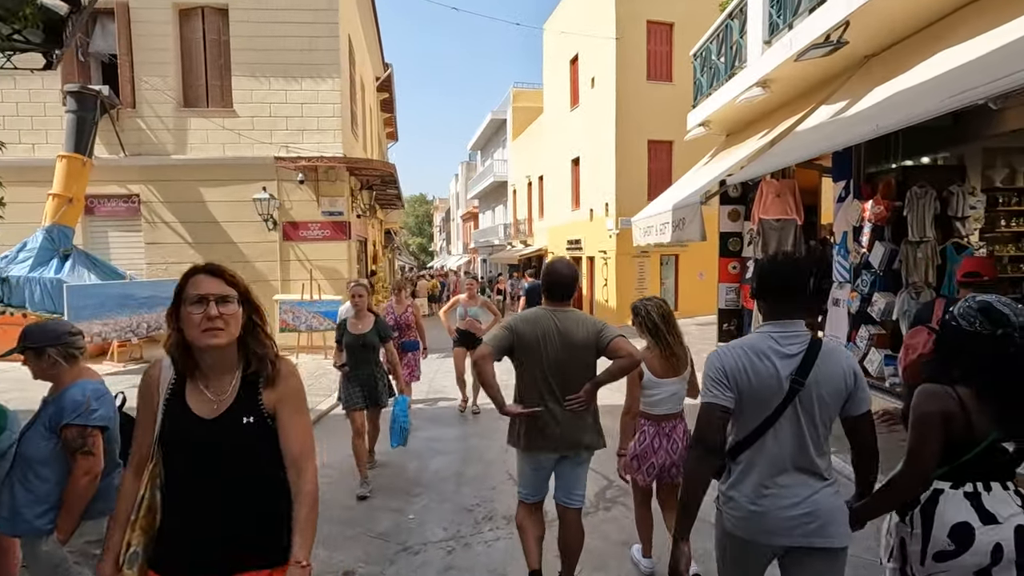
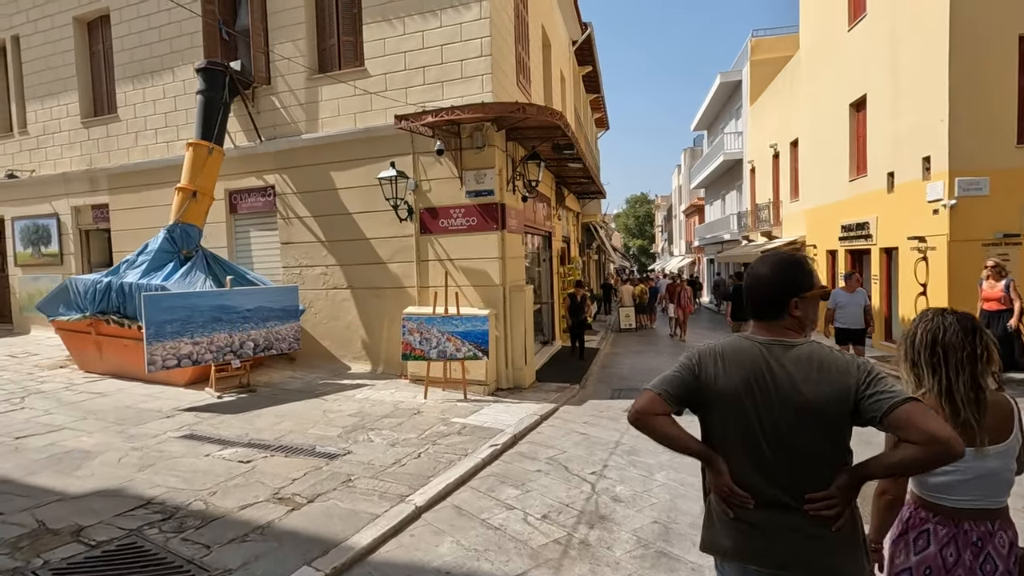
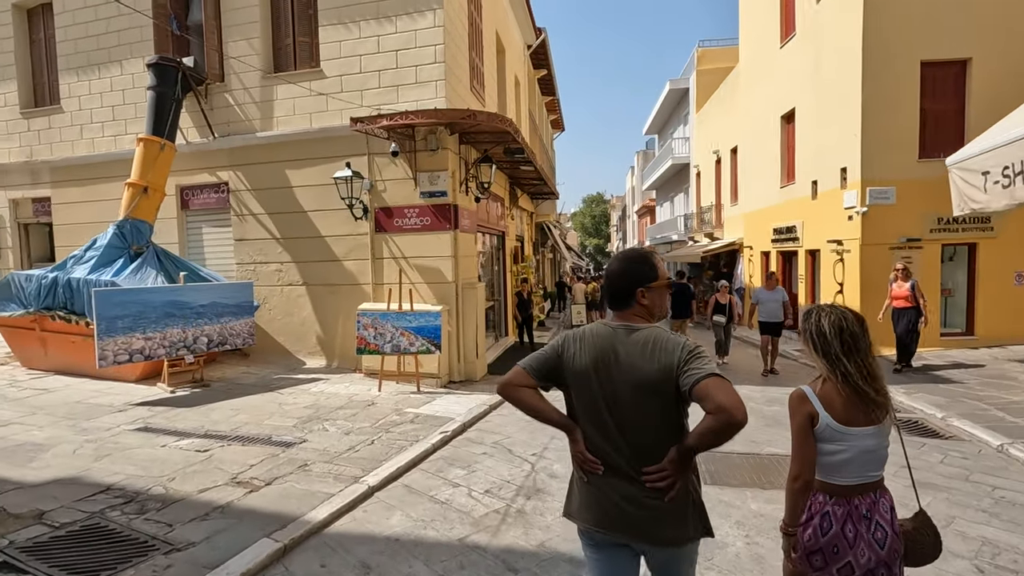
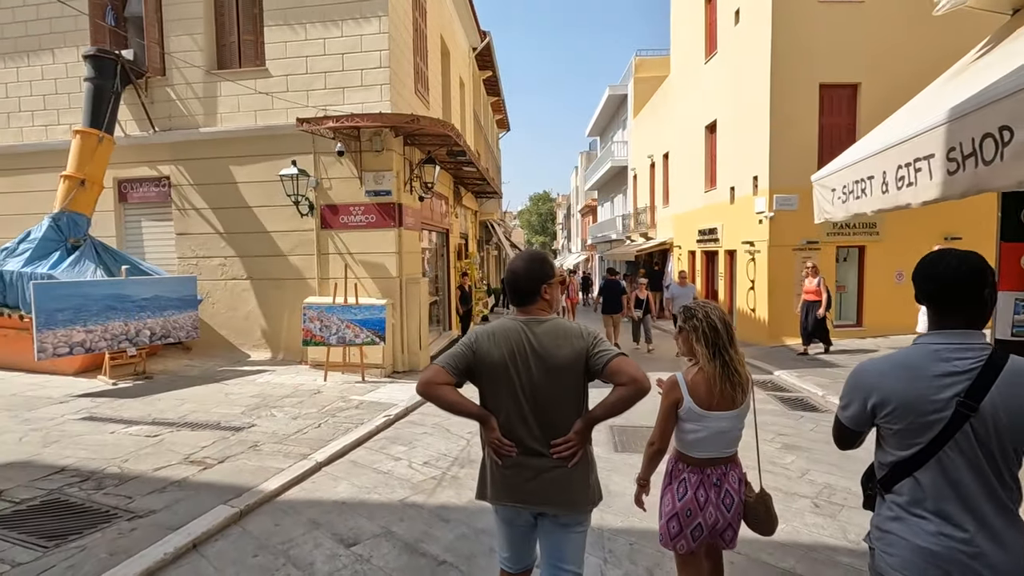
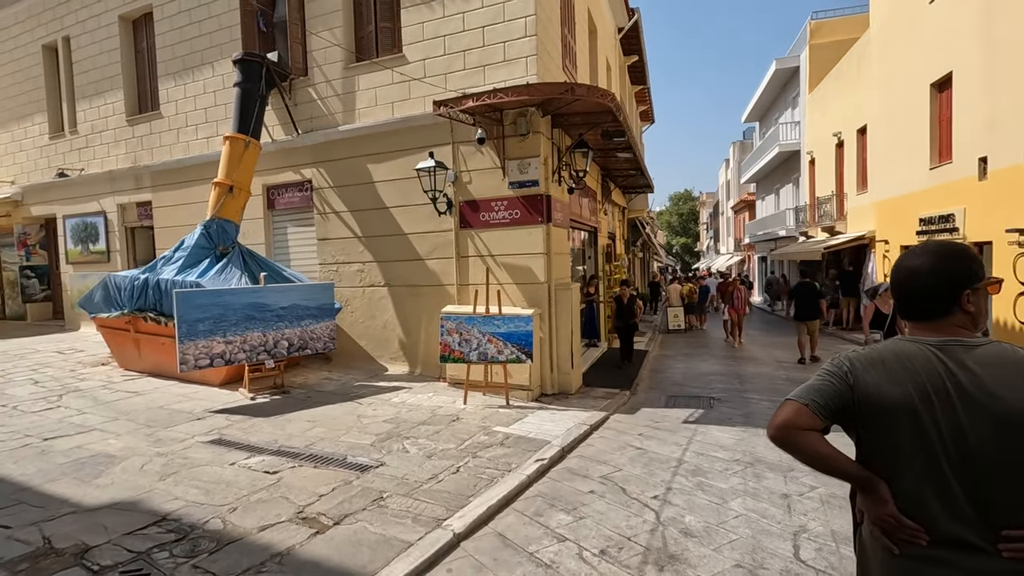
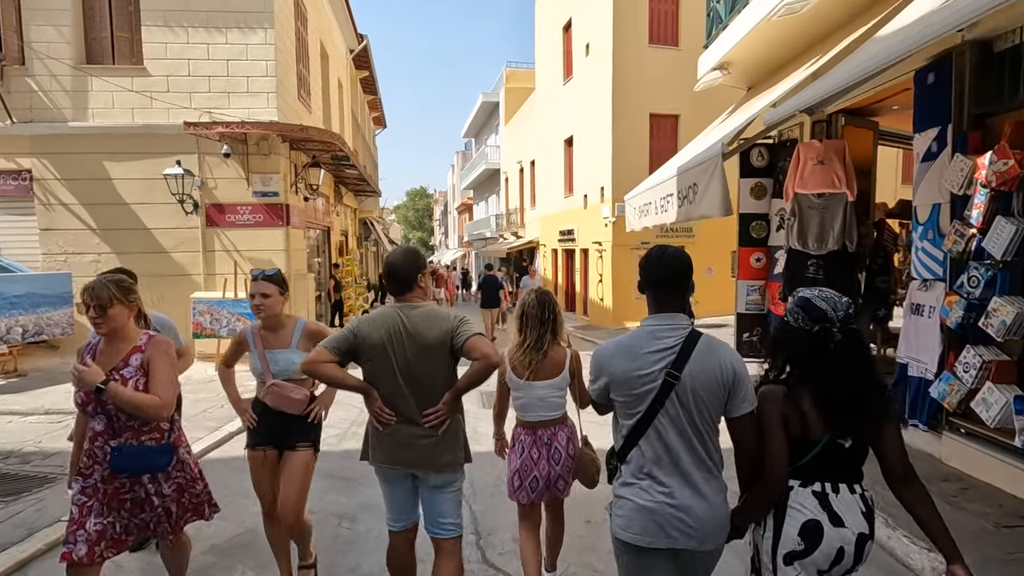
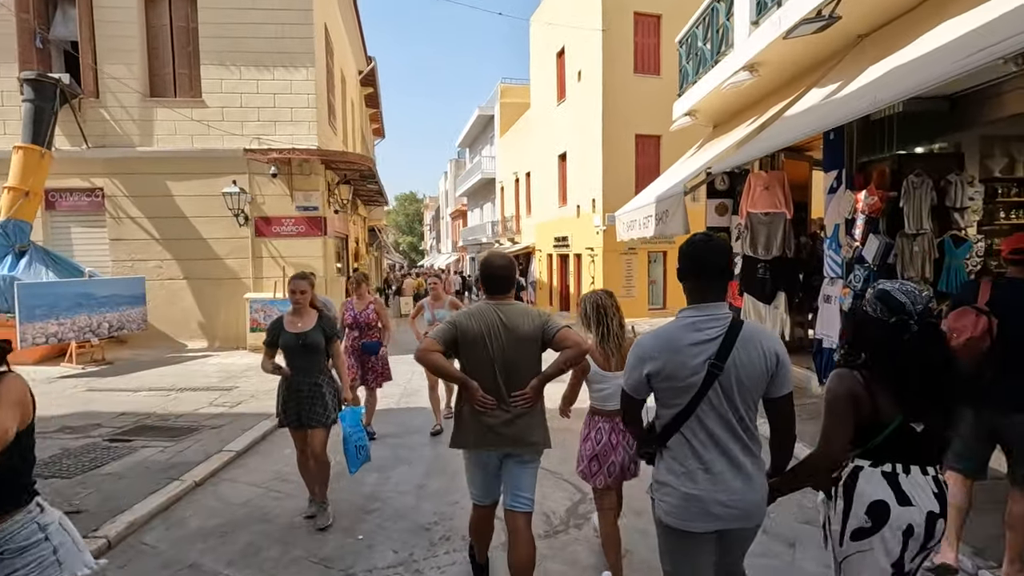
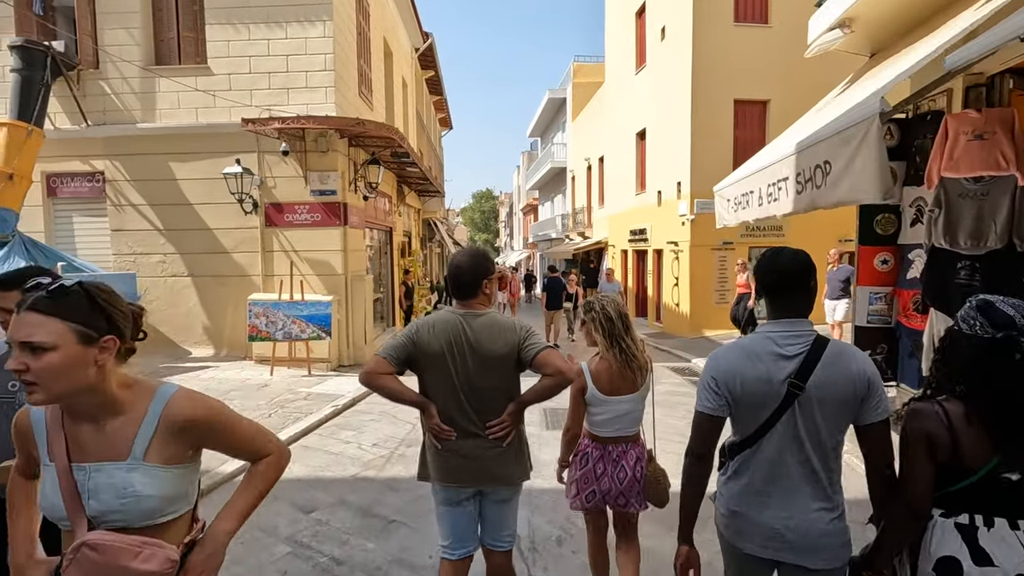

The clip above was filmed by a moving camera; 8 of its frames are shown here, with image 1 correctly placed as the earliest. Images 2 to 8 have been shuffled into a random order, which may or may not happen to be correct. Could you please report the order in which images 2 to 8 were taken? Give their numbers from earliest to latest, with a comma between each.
7, 6, 8, 4, 3, 2, 5
